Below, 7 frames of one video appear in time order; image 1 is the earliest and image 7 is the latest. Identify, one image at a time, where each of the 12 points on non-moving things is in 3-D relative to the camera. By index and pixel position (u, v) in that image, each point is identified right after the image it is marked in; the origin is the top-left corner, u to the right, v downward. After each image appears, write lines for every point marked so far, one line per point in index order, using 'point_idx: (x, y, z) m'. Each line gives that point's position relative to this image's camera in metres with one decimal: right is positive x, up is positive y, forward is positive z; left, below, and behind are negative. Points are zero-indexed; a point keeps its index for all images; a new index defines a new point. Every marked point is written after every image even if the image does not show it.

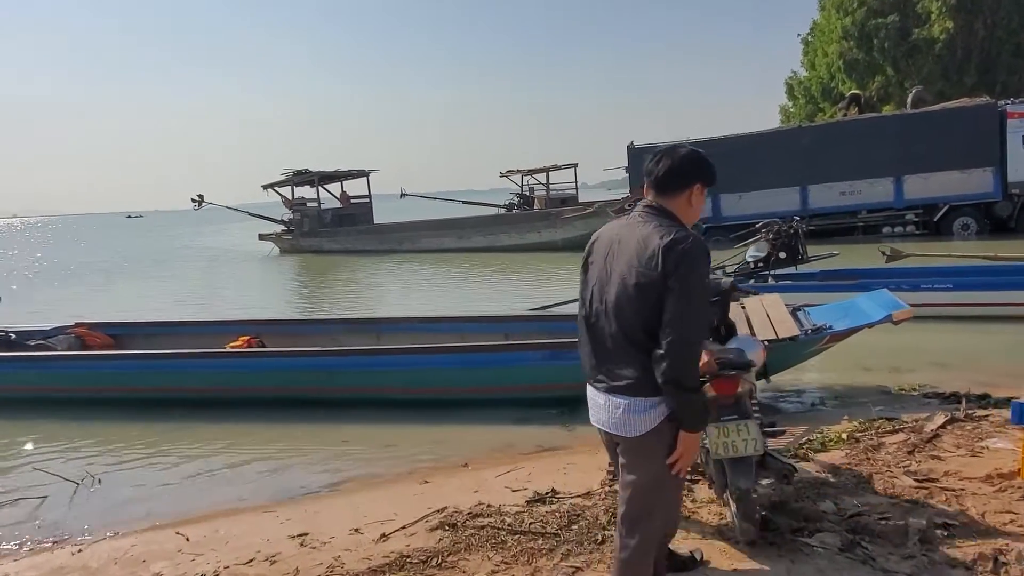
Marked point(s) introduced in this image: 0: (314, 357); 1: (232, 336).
0: (-1.7, -0.7, +6.8) m
1: (-3.1, -0.5, +8.5) m
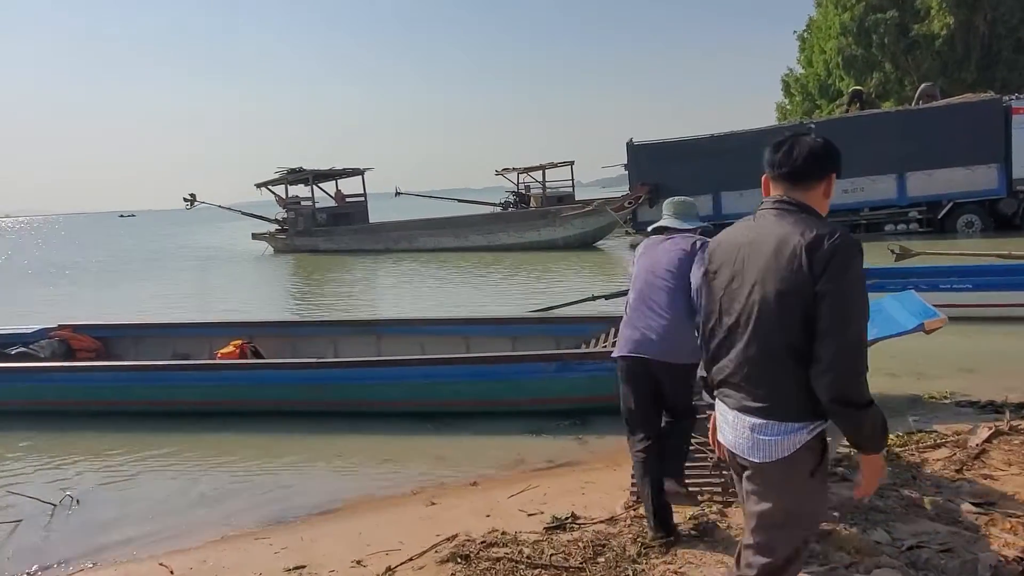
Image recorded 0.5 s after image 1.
0: (-1.7, -0.7, +6.4) m
1: (-3.1, -0.6, +8.1) m
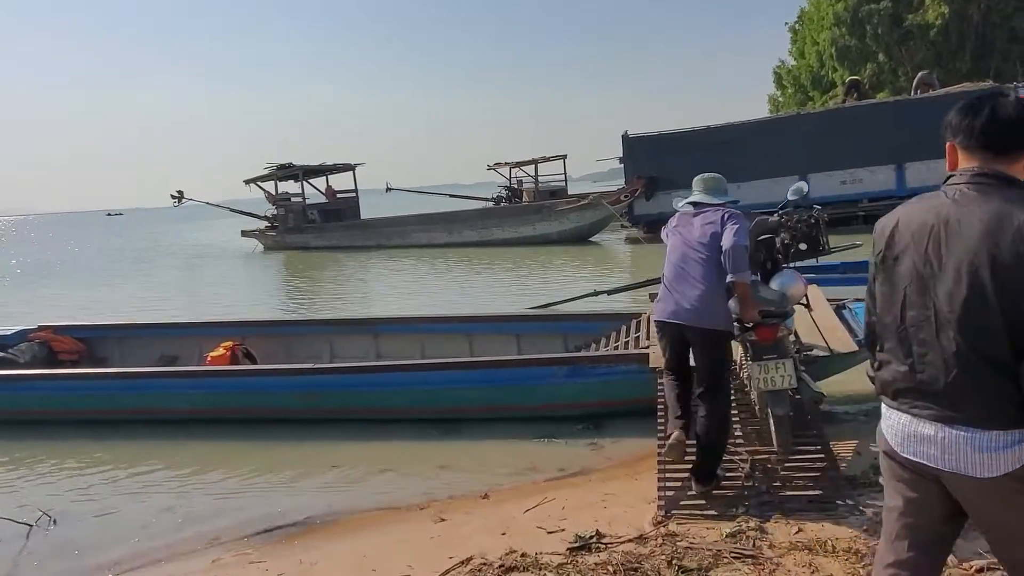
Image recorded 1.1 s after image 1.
0: (-1.6, -0.7, +6.1) m
1: (-3.0, -0.6, +7.7) m
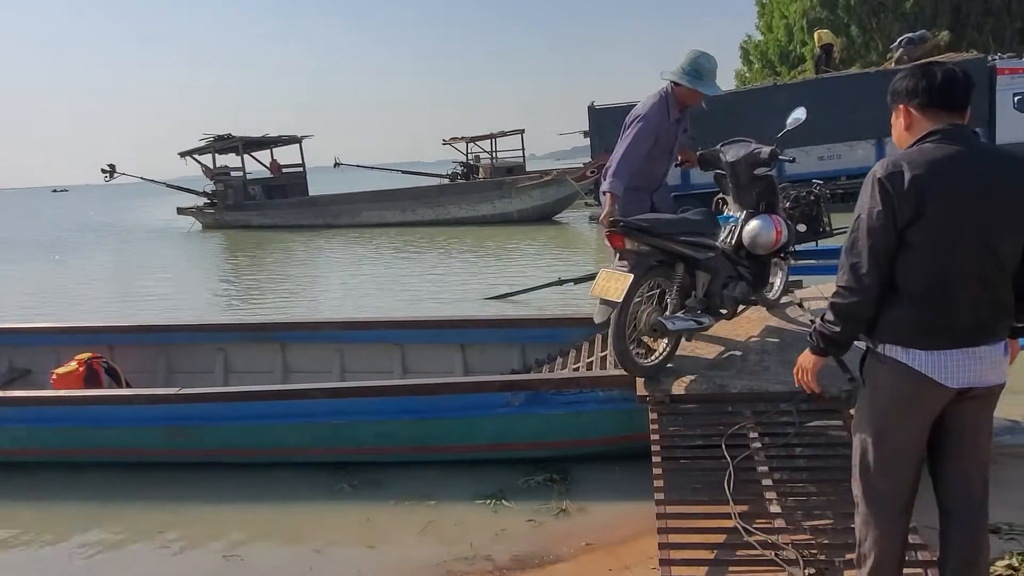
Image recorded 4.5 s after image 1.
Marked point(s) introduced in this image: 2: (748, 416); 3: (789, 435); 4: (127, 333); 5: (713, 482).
0: (-2.0, -0.7, +4.5) m
1: (-3.4, -0.5, +6.0) m
2: (+1.1, -0.6, +3.7) m
3: (+1.3, -0.7, +3.5) m
4: (-2.9, -0.4, +5.9) m
5: (+0.9, -0.8, +3.4) m
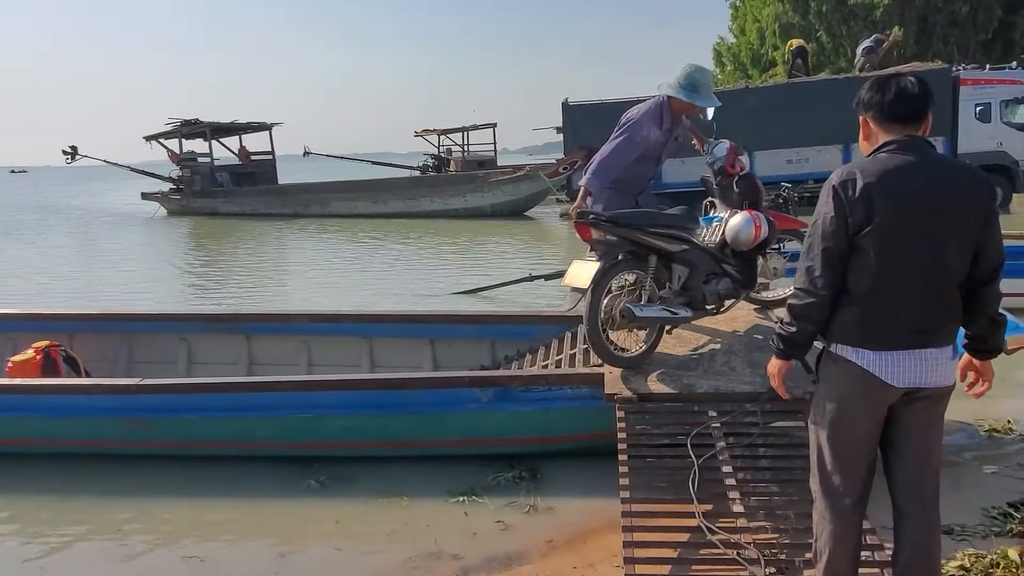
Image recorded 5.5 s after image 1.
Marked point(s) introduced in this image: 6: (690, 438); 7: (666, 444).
0: (-2.1, -0.6, +4.4) m
1: (-3.7, -0.4, +5.8) m
2: (+1.0, -0.6, +3.7) m
3: (+1.1, -0.7, +3.6) m
4: (-3.2, -0.2, +5.8) m
5: (+0.7, -0.9, +3.4) m
6: (+0.8, -0.7, +3.6) m
7: (+0.7, -0.7, +3.6) m
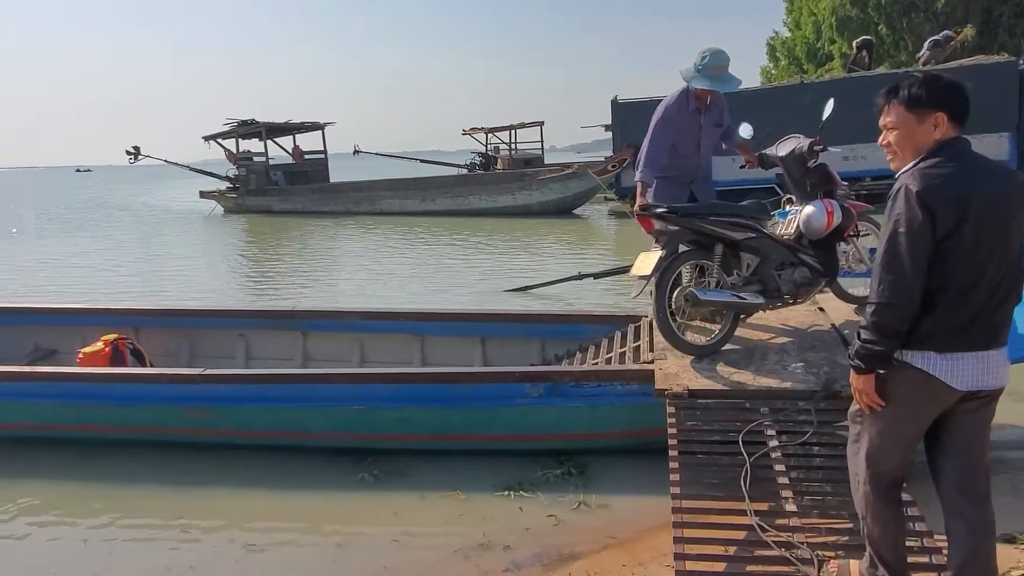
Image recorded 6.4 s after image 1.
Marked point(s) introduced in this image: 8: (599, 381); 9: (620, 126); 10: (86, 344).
0: (-1.9, -0.6, +4.5) m
1: (-3.3, -0.3, +6.1) m
2: (+1.2, -0.6, +3.7) m
3: (+1.4, -0.7, +3.6) m
4: (-2.8, -0.2, +6.0) m
5: (+1.0, -0.8, +3.4) m
6: (+1.1, -0.7, +3.6) m
7: (+1.0, -0.7, +3.6) m
8: (+0.5, -0.5, +4.2) m
9: (+2.6, +3.9, +18.6) m
10: (-3.4, -0.4, +6.2) m
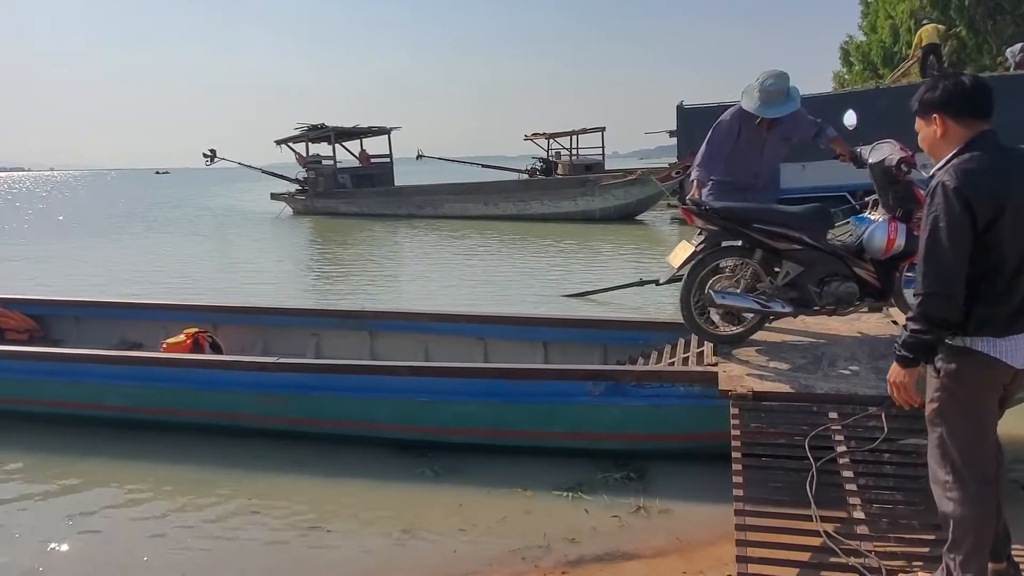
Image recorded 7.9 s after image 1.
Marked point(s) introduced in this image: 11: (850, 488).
0: (-1.5, -0.5, +4.7) m
1: (-2.8, -0.3, +6.4) m
2: (+1.5, -0.6, +3.6) m
3: (+1.7, -0.7, +3.5) m
4: (-2.3, -0.2, +6.2) m
5: (+1.2, -0.9, +3.3) m
6: (+1.4, -0.7, +3.5) m
7: (+1.2, -0.7, +3.5) m
8: (+0.8, -0.5, +4.2) m
9: (+4.2, +3.8, +18.4) m
10: (-2.9, -0.4, +6.5) m
11: (+1.4, -0.9, +3.3) m
